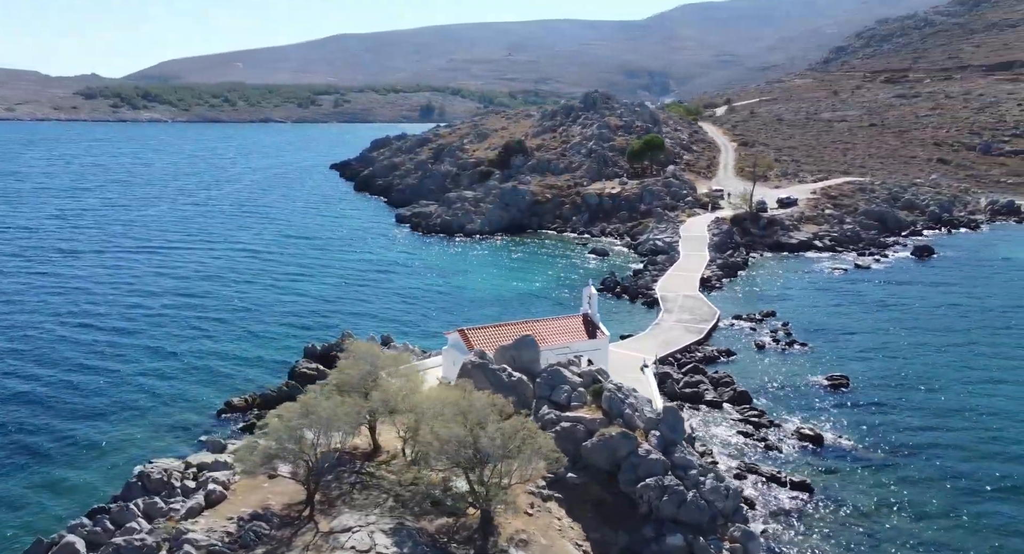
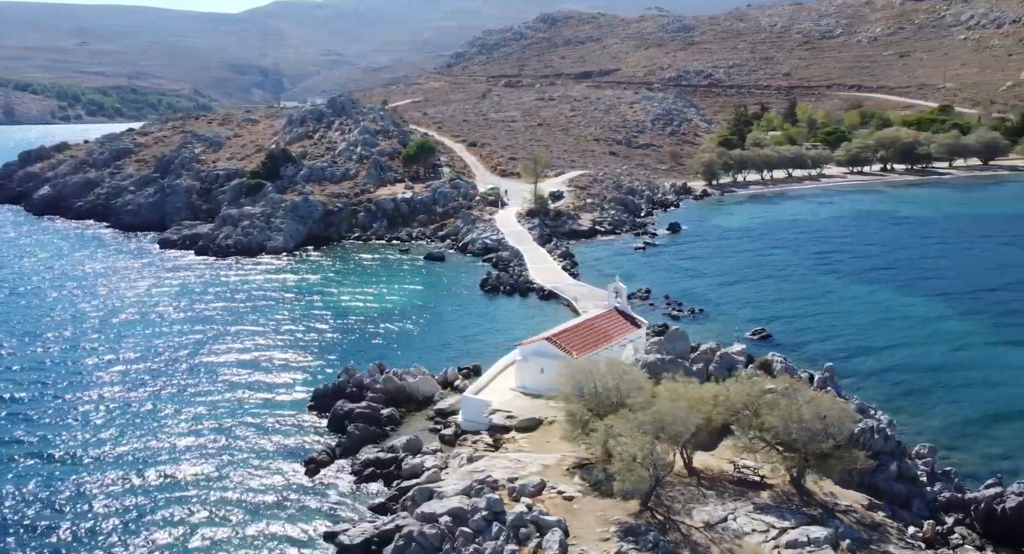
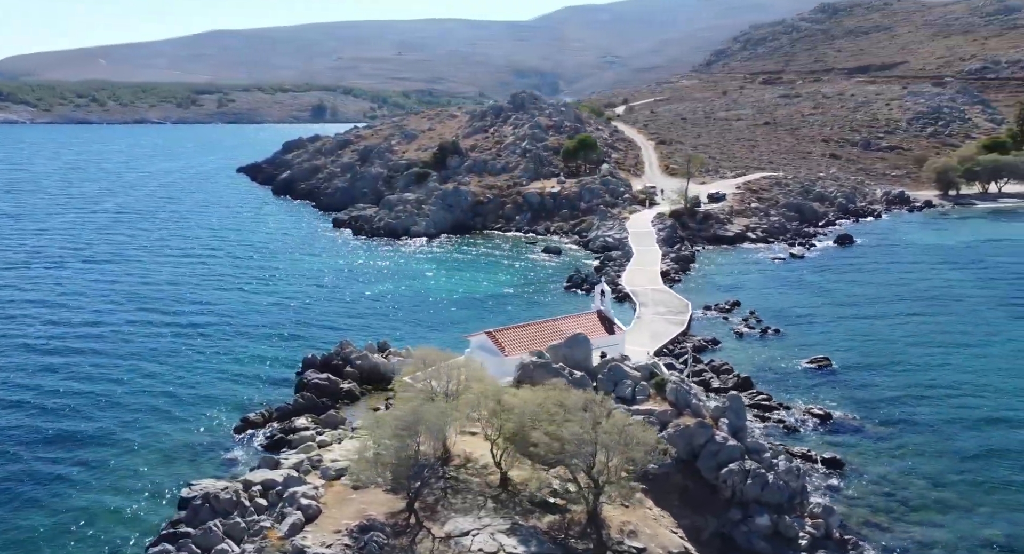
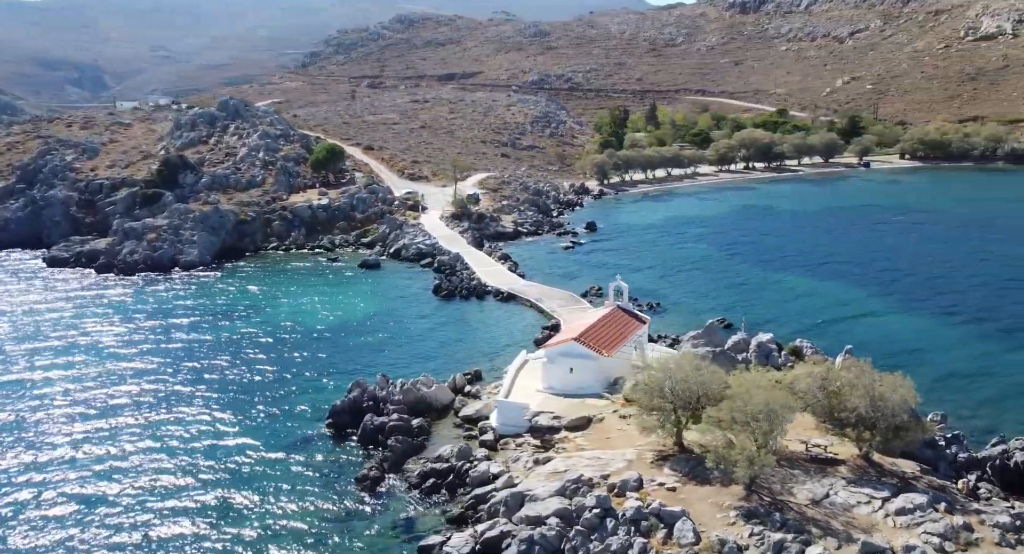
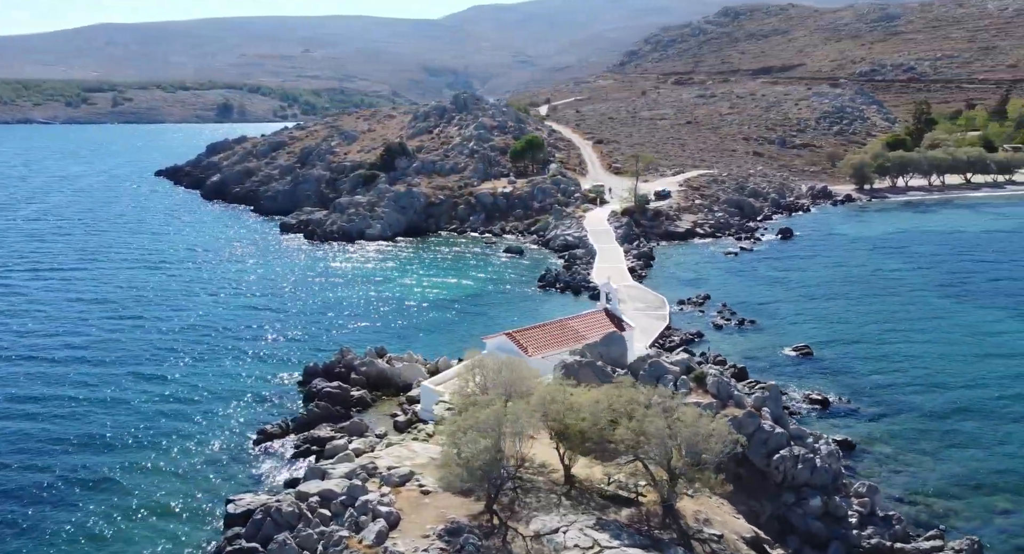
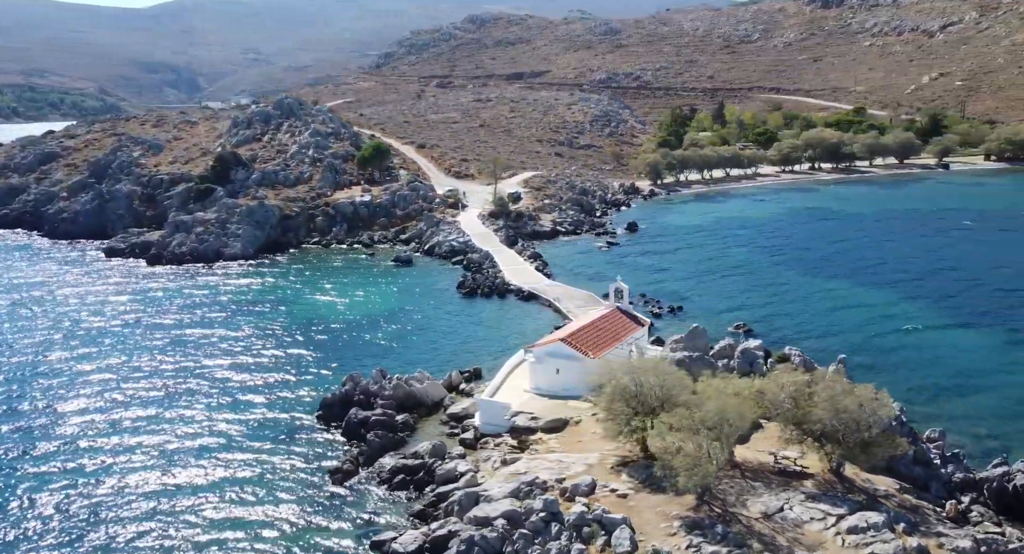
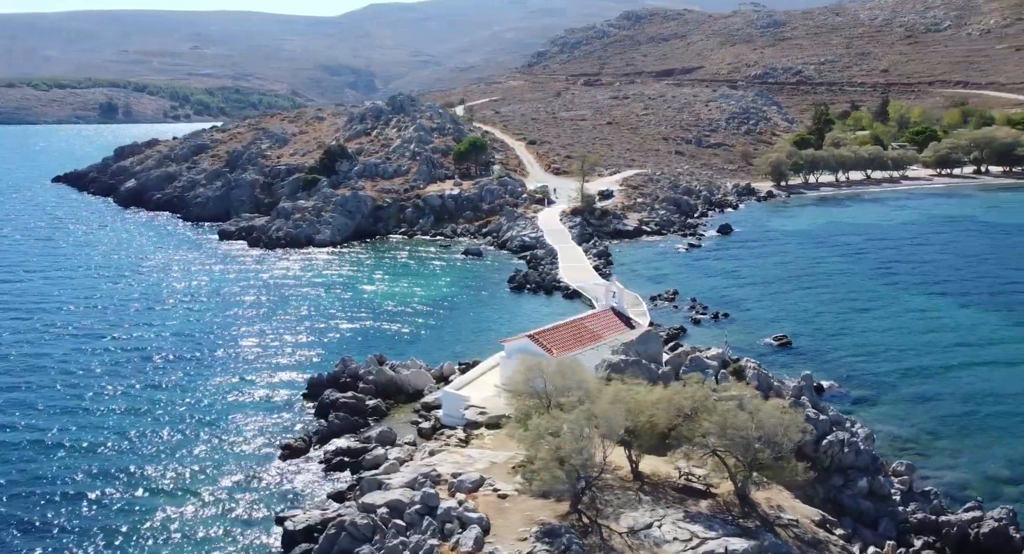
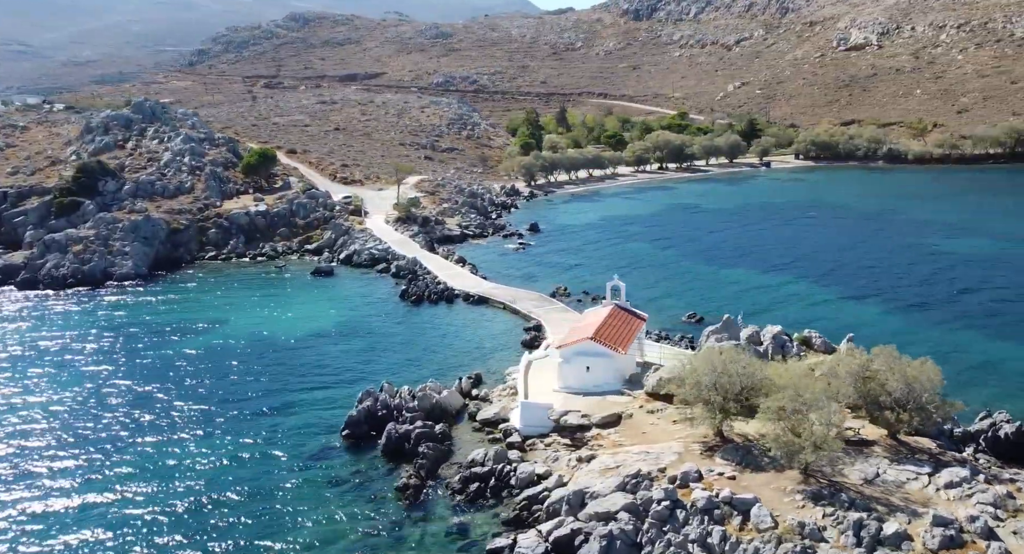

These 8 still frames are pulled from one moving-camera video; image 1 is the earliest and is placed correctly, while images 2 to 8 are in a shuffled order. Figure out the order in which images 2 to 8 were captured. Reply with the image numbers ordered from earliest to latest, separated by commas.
3, 5, 7, 2, 6, 4, 8
